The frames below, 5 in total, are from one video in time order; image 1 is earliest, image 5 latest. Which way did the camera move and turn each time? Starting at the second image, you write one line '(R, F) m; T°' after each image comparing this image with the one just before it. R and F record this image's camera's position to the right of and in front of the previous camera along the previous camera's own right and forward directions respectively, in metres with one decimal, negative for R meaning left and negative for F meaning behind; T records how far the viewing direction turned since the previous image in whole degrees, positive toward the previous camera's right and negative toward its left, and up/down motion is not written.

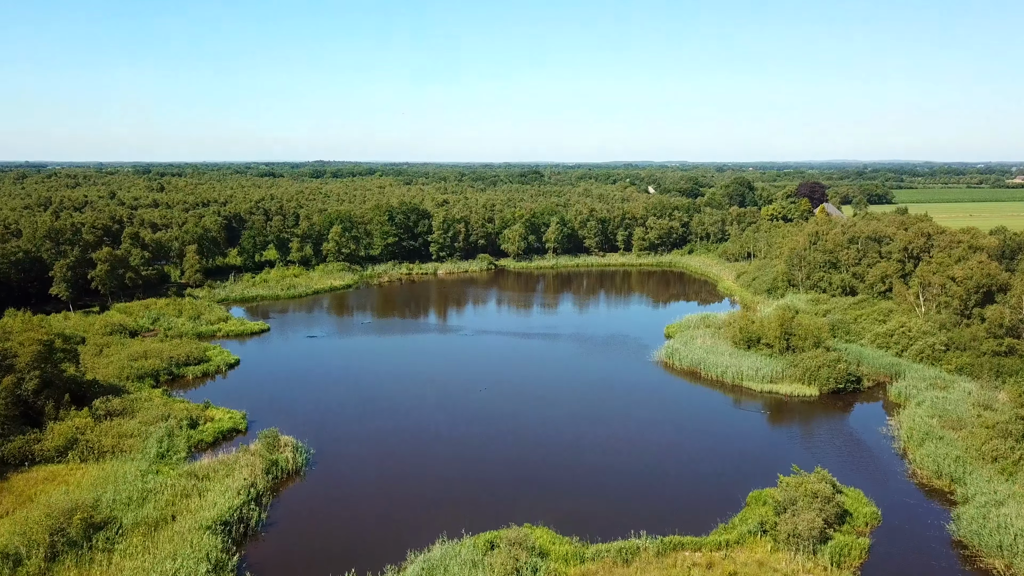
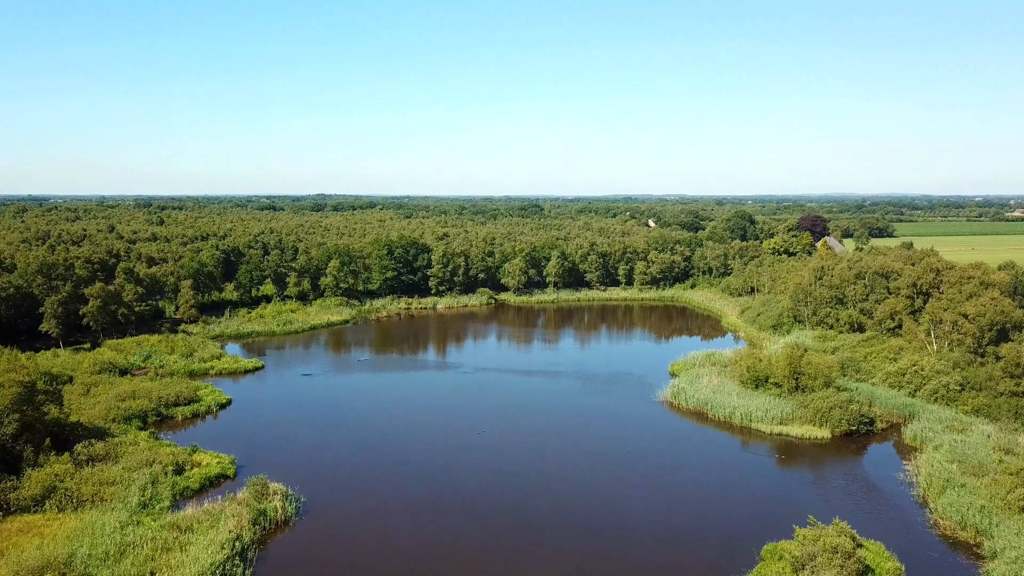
(0.0, +0.7) m; 0°
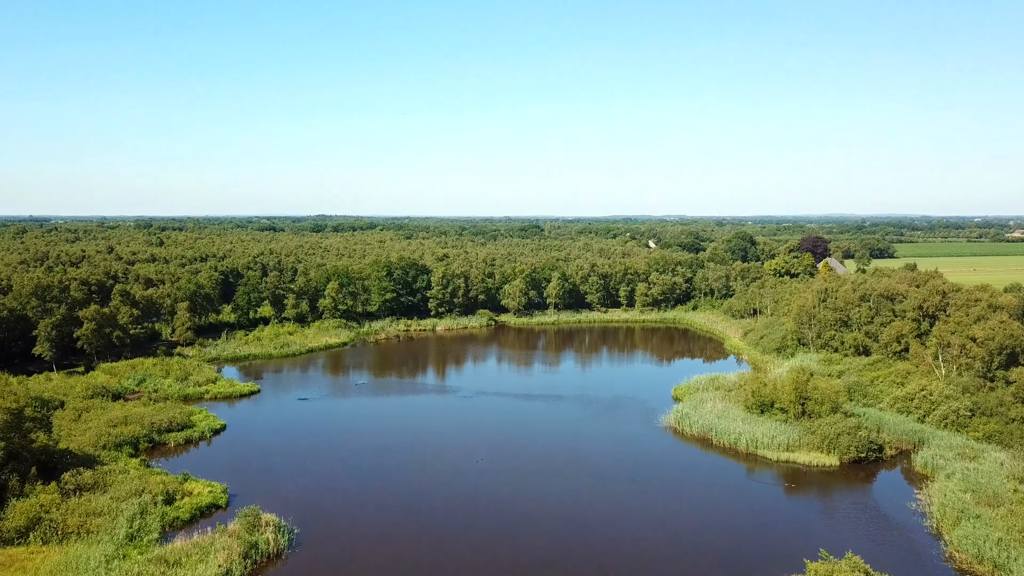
(0.0, +0.4) m; 0°
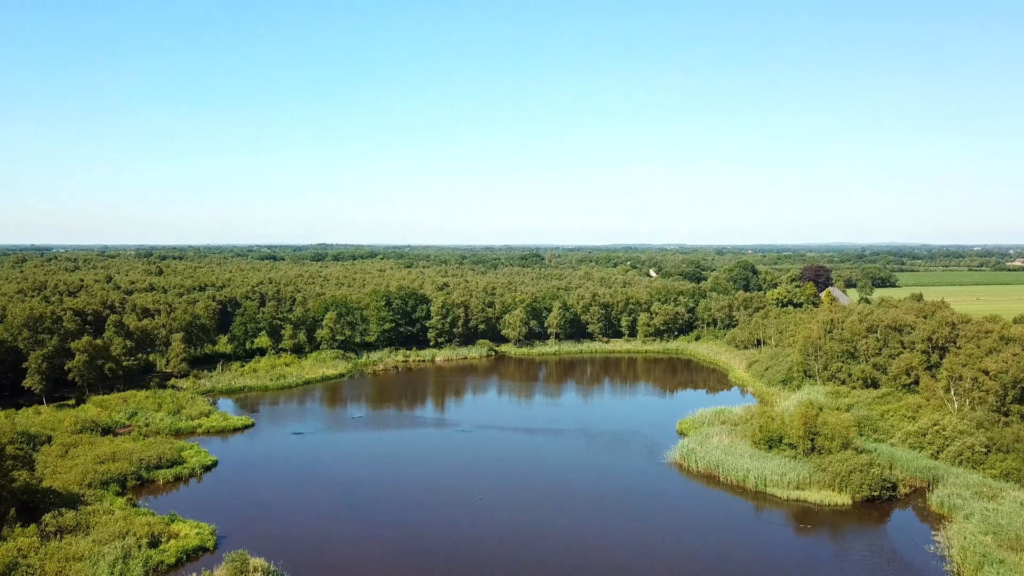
(0.0, +0.6) m; 0°
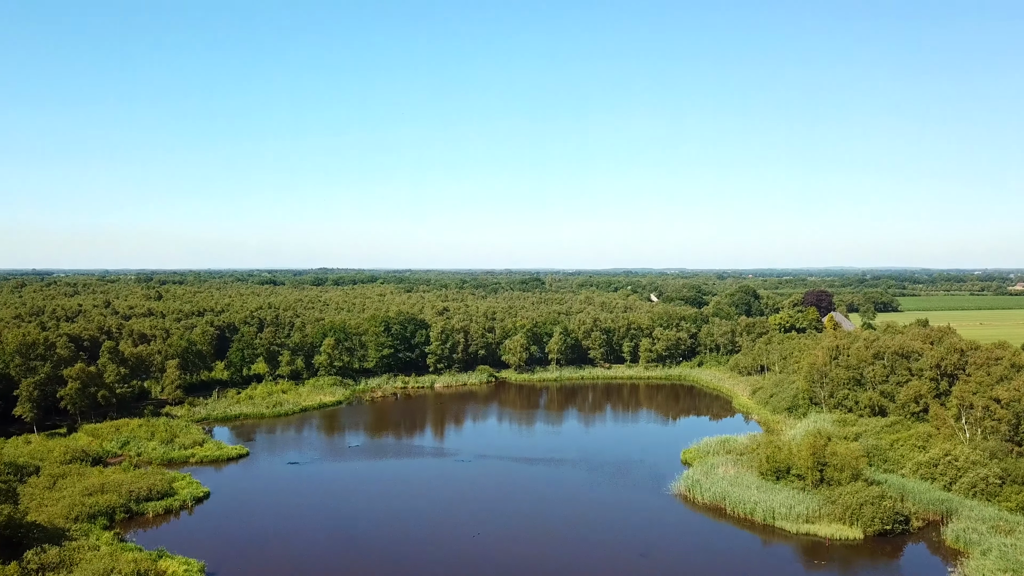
(0.0, +0.4) m; 0°
